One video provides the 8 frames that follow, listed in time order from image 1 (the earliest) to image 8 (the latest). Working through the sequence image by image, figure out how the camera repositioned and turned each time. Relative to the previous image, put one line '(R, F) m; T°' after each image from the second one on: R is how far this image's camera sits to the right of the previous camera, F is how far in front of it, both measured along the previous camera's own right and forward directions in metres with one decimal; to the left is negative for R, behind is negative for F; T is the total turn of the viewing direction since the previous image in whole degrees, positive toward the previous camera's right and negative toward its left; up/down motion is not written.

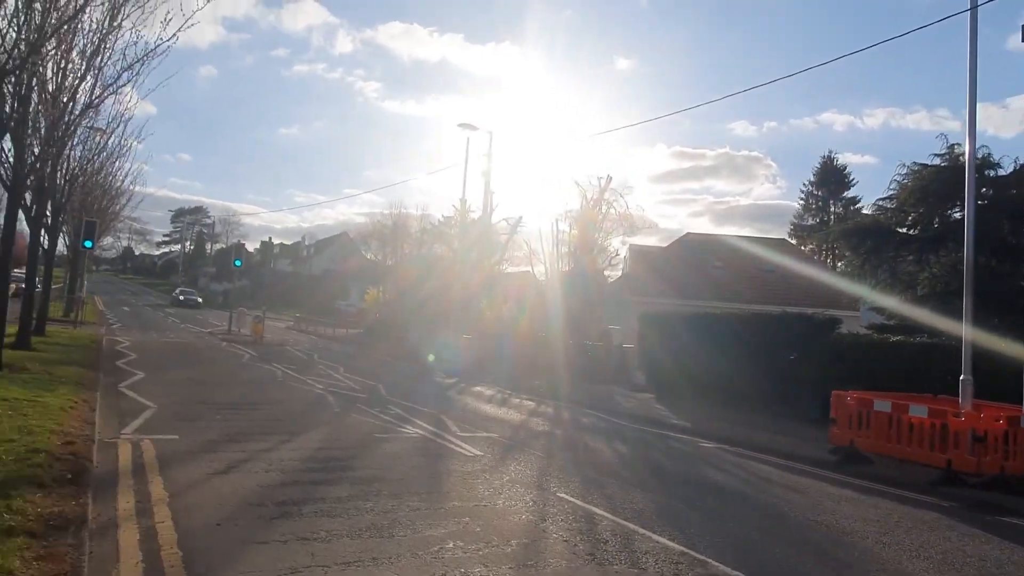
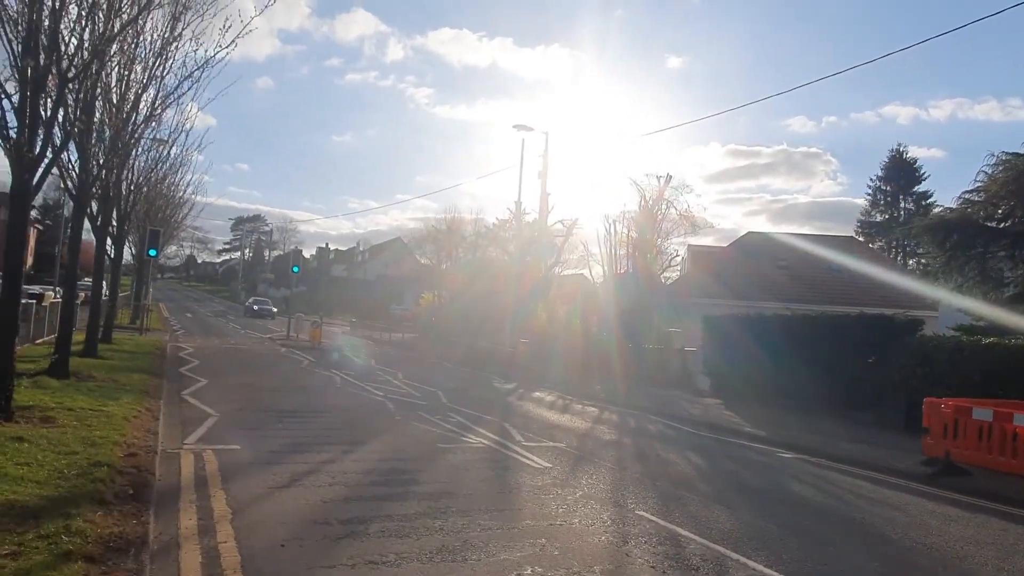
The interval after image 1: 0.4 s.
(-0.2, +0.5) m; -4°
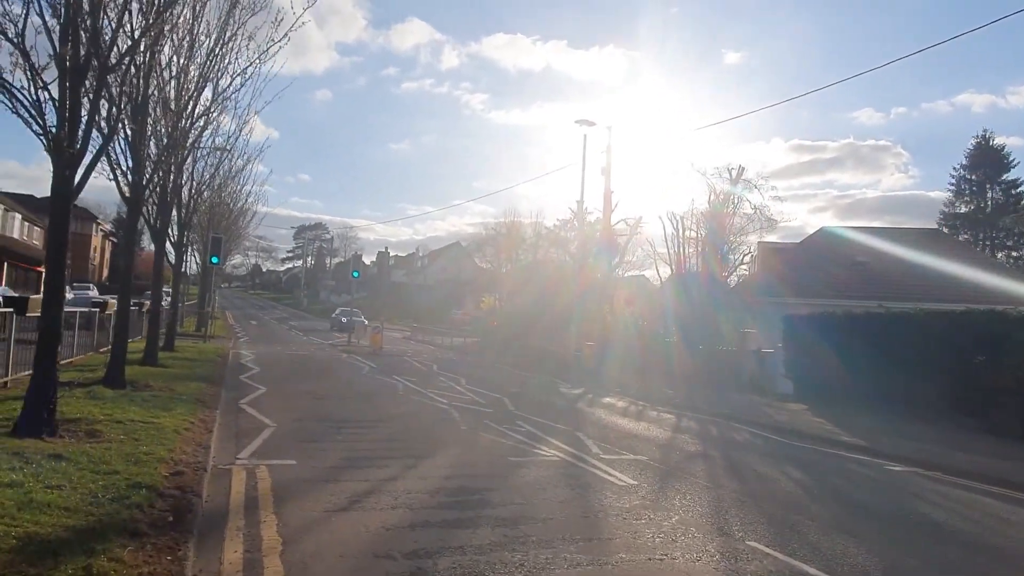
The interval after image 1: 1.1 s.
(-0.2, +1.0) m; -4°
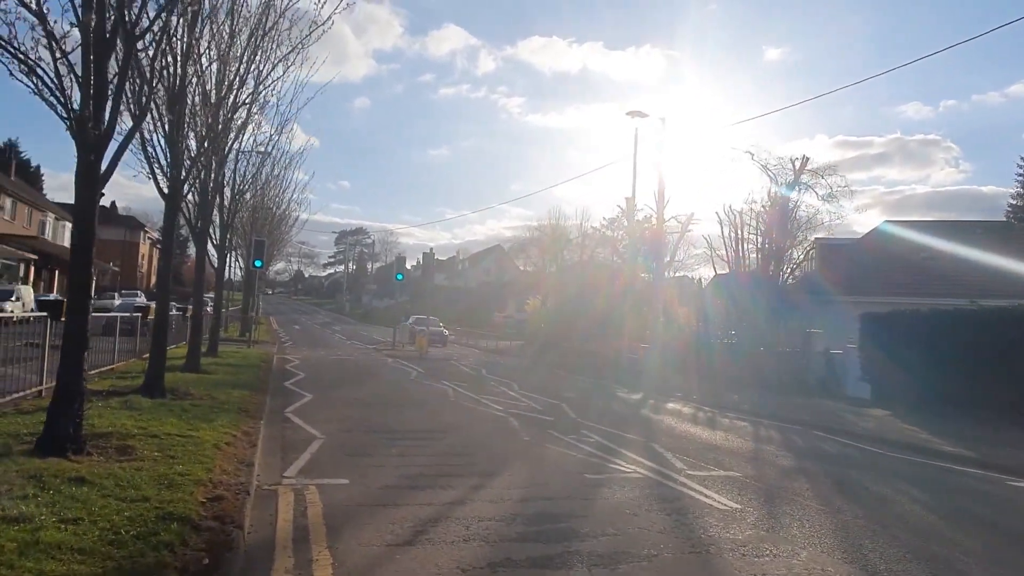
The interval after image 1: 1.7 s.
(-0.4, +1.2) m; -3°
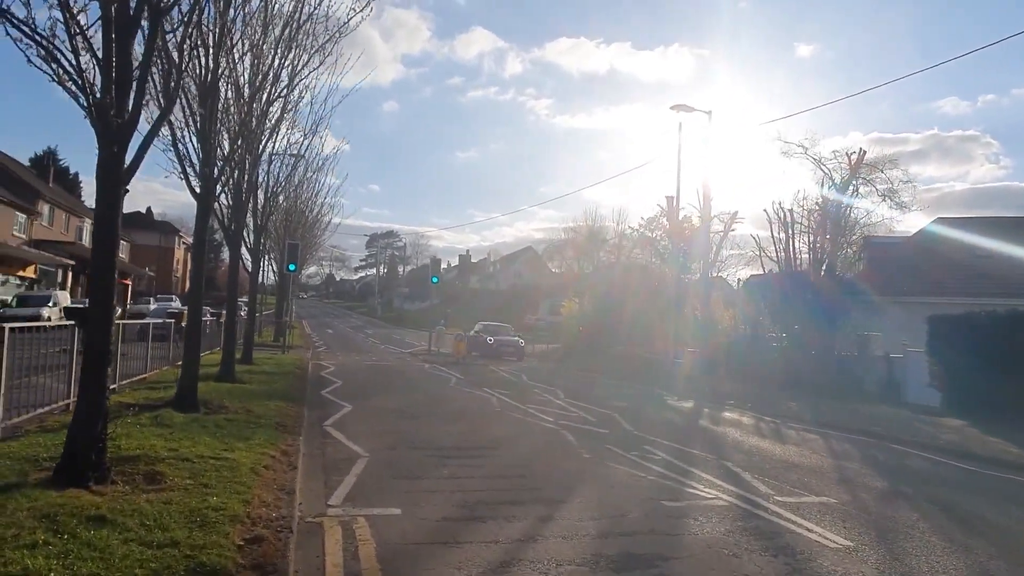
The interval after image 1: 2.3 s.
(-0.4, +1.0) m; -2°
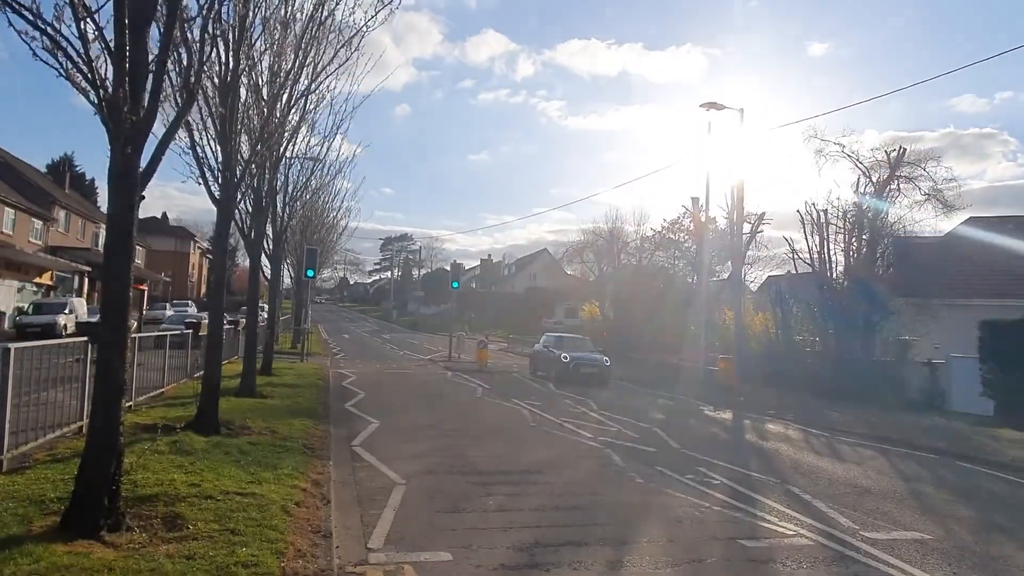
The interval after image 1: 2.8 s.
(-0.4, +0.8) m; -1°
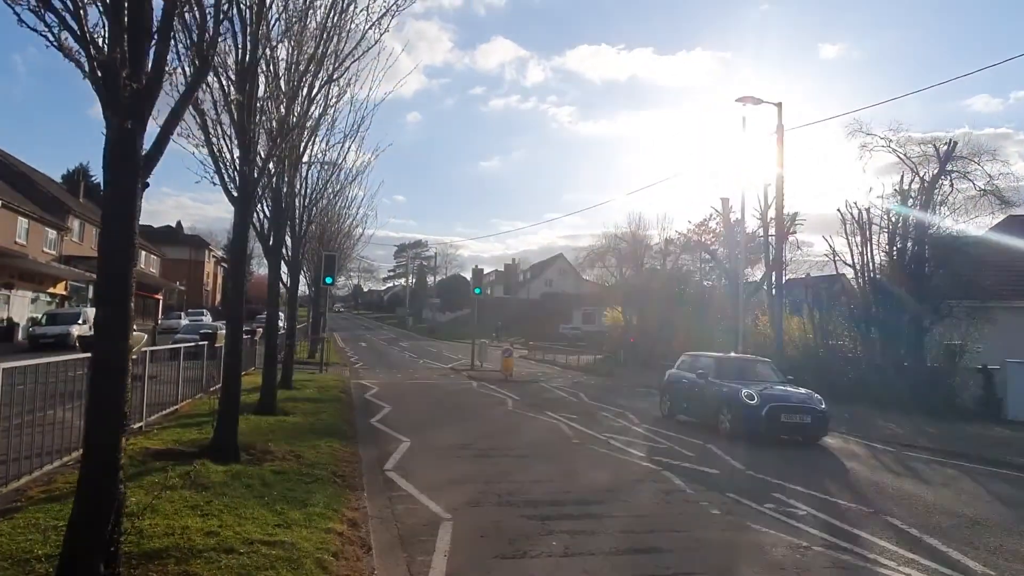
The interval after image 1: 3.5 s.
(-0.5, +1.2) m; -1°
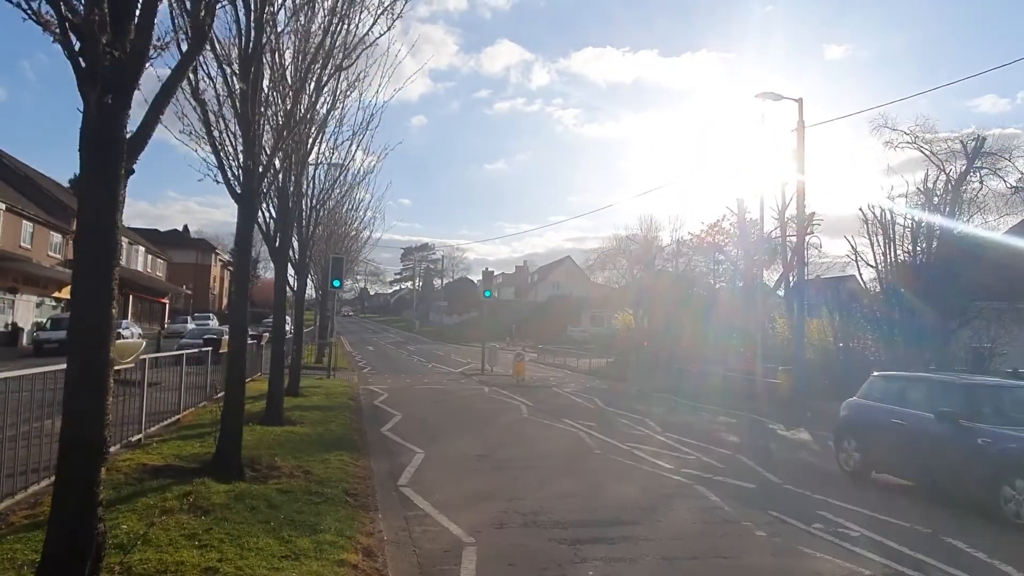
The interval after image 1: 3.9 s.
(-0.2, +0.7) m; 0°
